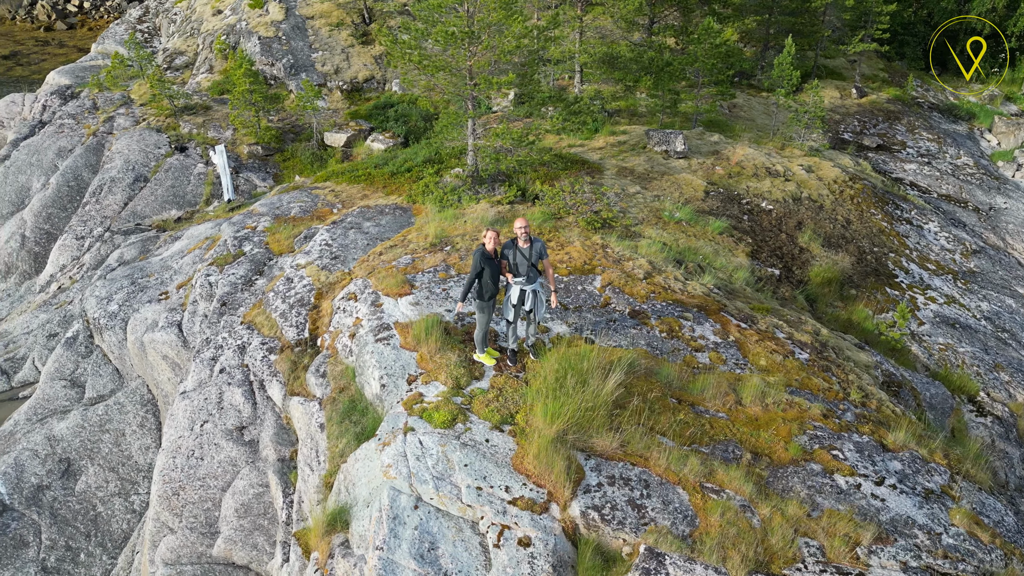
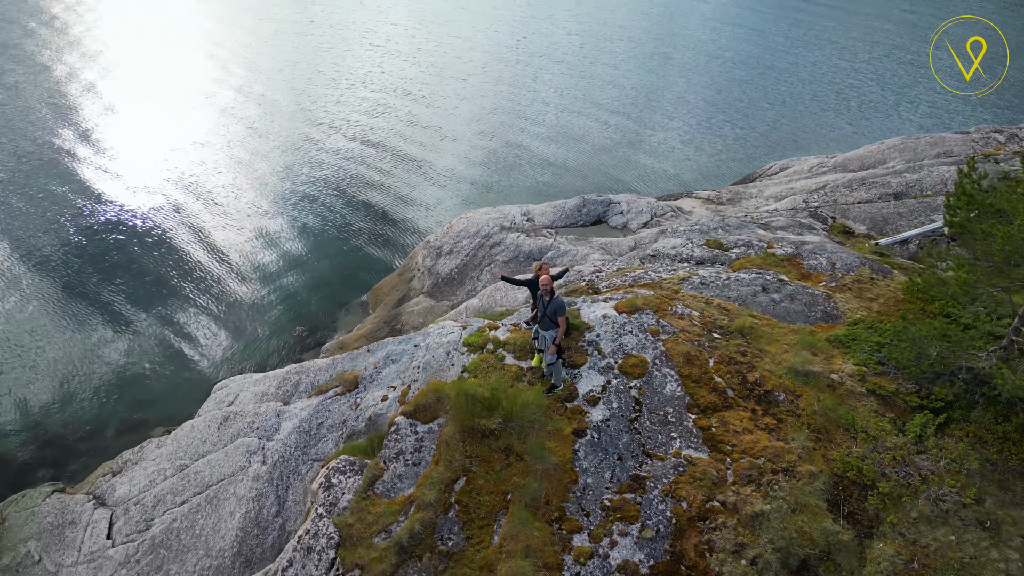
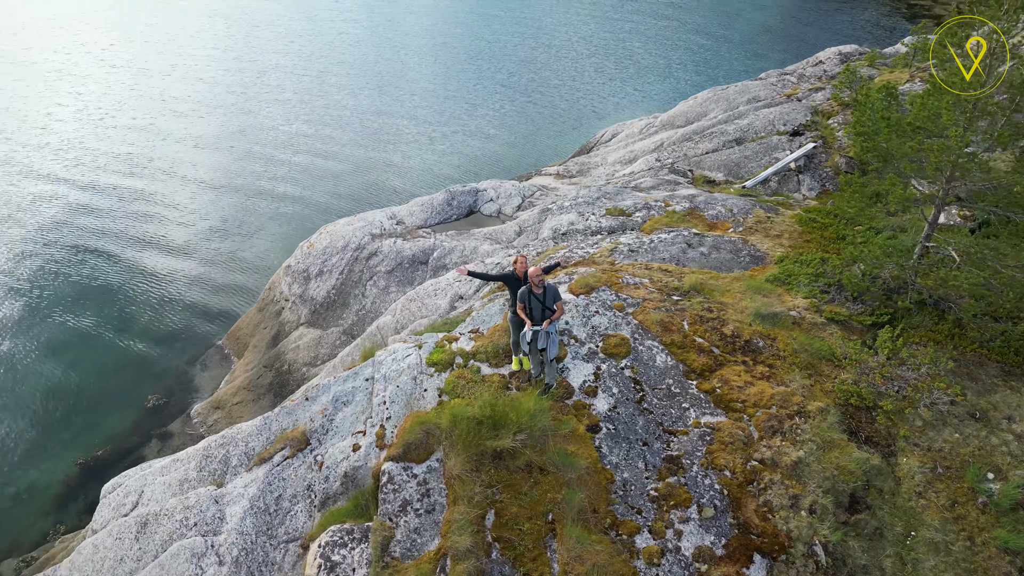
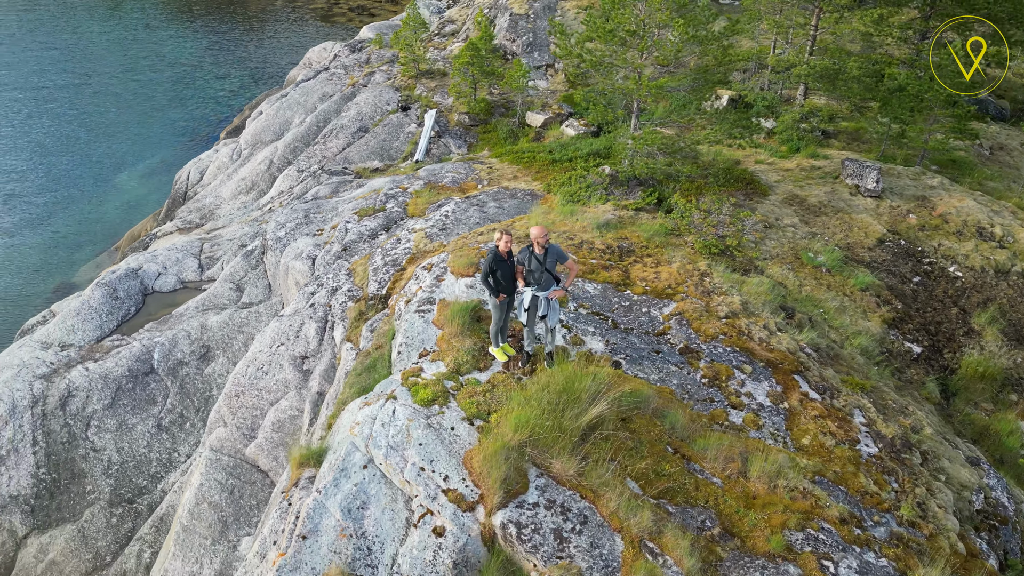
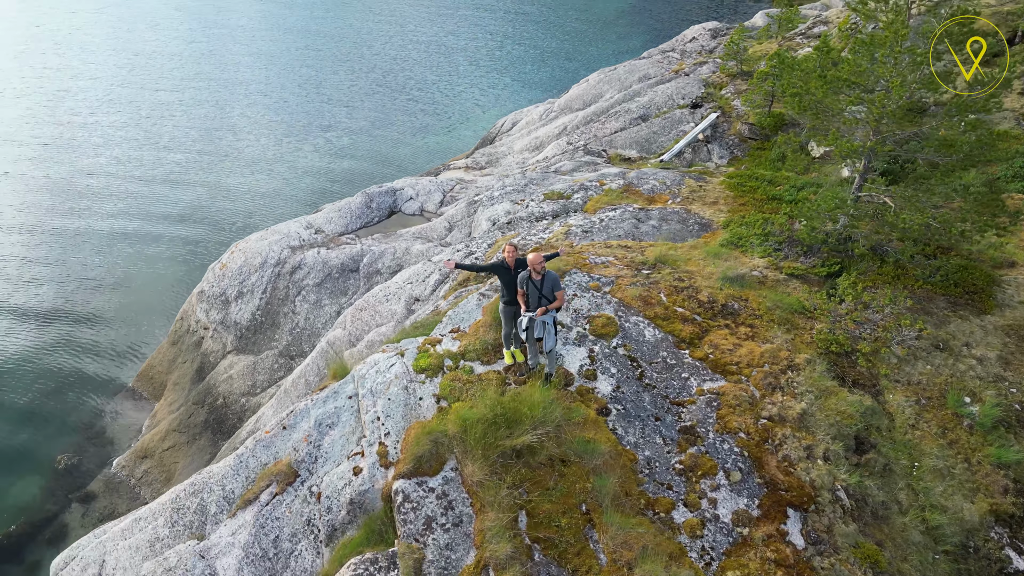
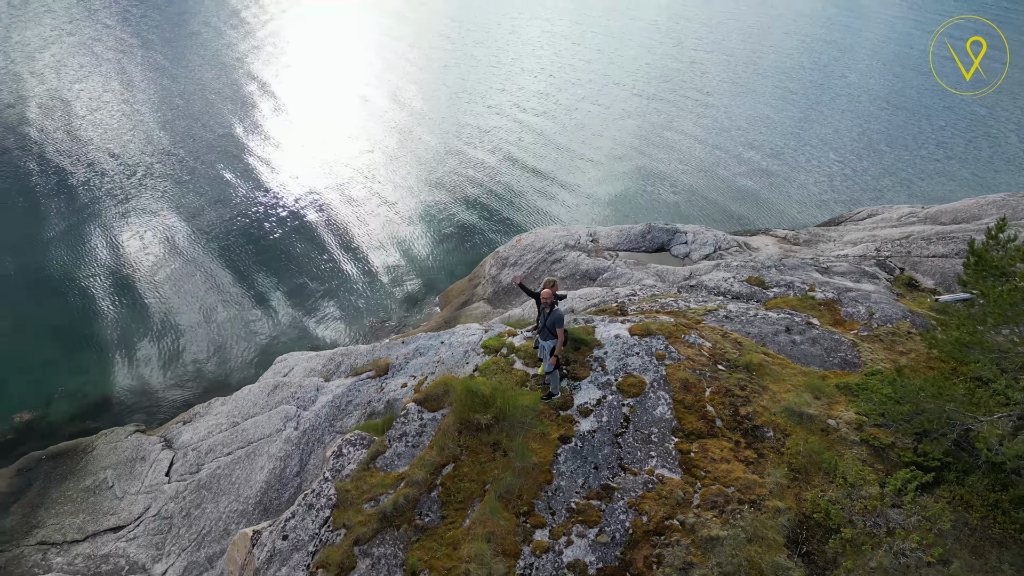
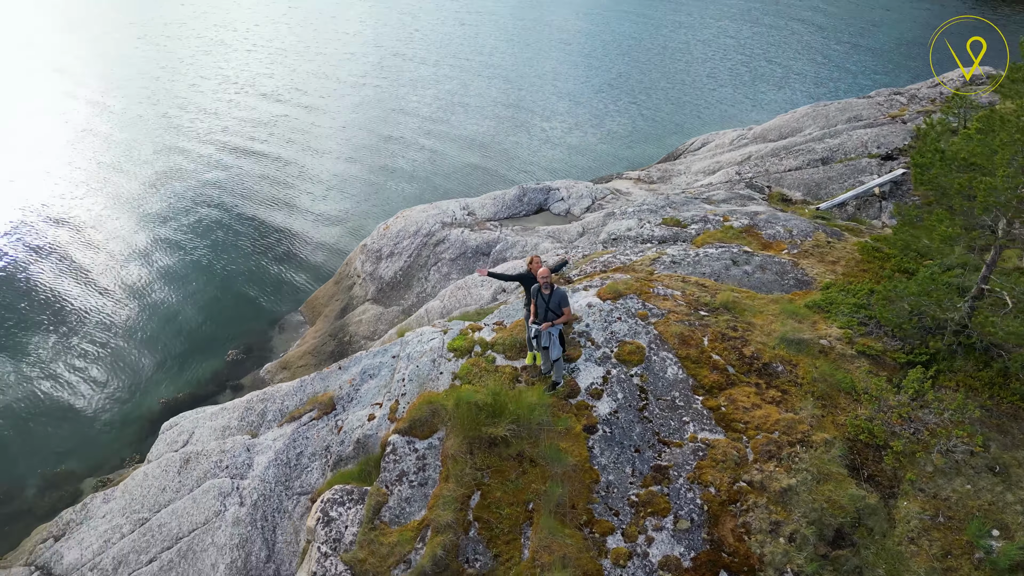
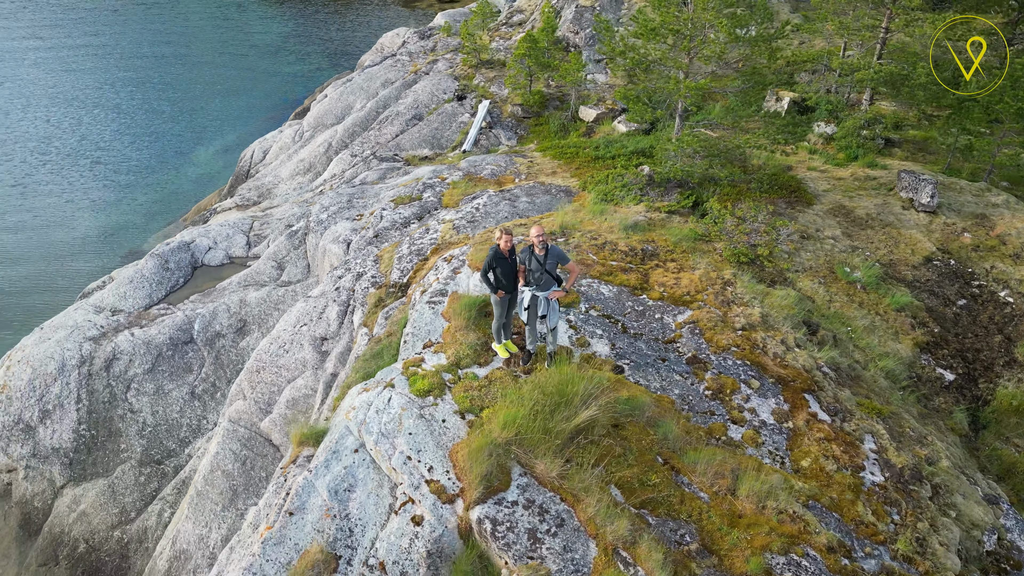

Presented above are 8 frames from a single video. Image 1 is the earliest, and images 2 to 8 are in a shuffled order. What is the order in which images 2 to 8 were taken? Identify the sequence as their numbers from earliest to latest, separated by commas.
4, 8, 5, 3, 7, 2, 6
